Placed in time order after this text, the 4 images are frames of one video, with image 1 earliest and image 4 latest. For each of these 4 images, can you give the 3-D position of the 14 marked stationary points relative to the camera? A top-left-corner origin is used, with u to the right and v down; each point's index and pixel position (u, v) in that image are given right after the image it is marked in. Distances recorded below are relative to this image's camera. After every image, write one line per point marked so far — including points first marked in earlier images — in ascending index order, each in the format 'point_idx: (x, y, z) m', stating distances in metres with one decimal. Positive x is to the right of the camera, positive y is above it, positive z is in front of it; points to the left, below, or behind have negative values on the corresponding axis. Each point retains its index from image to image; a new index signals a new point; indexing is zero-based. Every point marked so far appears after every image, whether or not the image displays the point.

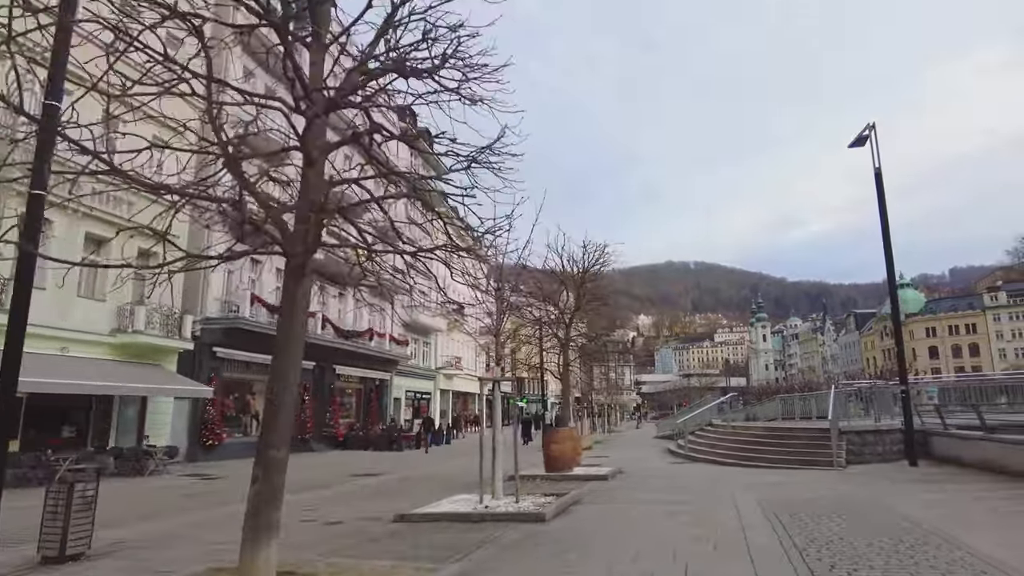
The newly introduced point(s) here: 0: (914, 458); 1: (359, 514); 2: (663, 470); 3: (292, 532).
0: (+7.4, -3.1, +11.7) m
1: (-2.1, -3.1, +8.9) m
2: (+3.3, -4.0, +14.1) m
3: (-2.9, -3.1, +8.3) m
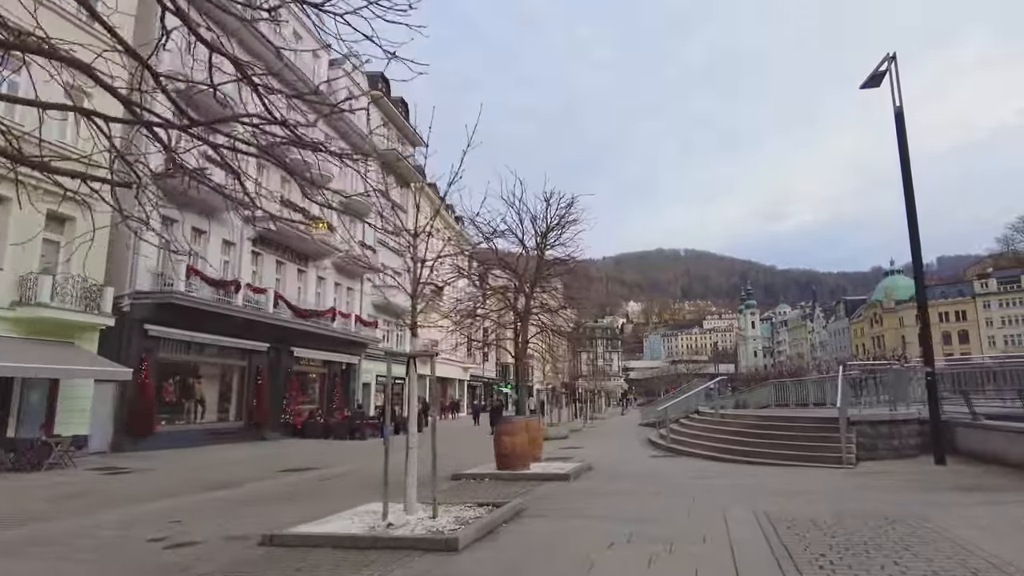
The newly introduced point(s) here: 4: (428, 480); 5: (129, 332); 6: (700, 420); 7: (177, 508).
0: (+6.5, -2.5, +9.7) m
1: (-3.0, -2.5, +6.7) m
2: (+2.4, -3.3, +12.0) m
3: (-3.7, -2.6, +6.1) m
4: (-1.4, -3.2, +10.6) m
5: (-11.5, -1.3, +19.1) m
6: (+4.7, -3.3, +16.1) m
7: (-4.6, -3.0, +8.8) m
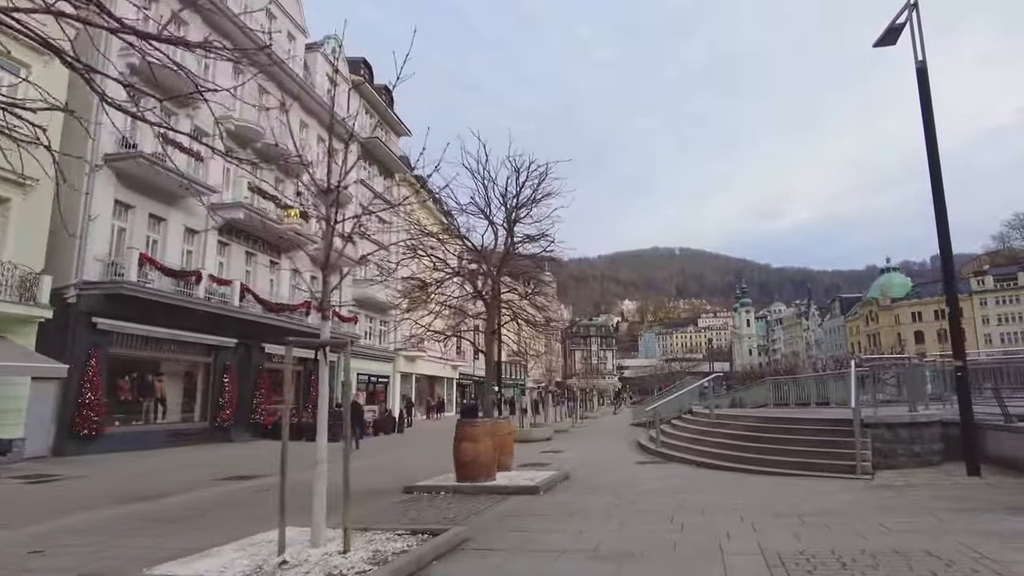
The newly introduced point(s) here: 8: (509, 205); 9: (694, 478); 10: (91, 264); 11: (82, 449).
0: (+5.9, -2.3, +8.3) m
1: (-3.5, -2.3, +5.2) m
2: (+1.8, -3.1, +10.6) m
3: (-4.2, -2.3, +4.6) m
4: (-1.9, -2.9, +9.1) m
5: (-12.1, -1.0, +17.6) m
6: (+4.1, -3.1, +14.7) m
7: (-5.1, -2.8, +7.3) m
8: (-0.1, +1.2, +9.6) m
9: (+2.7, -2.8, +9.4) m
10: (-12.0, +0.7, +18.2) m
11: (-11.7, -4.4, +17.4) m
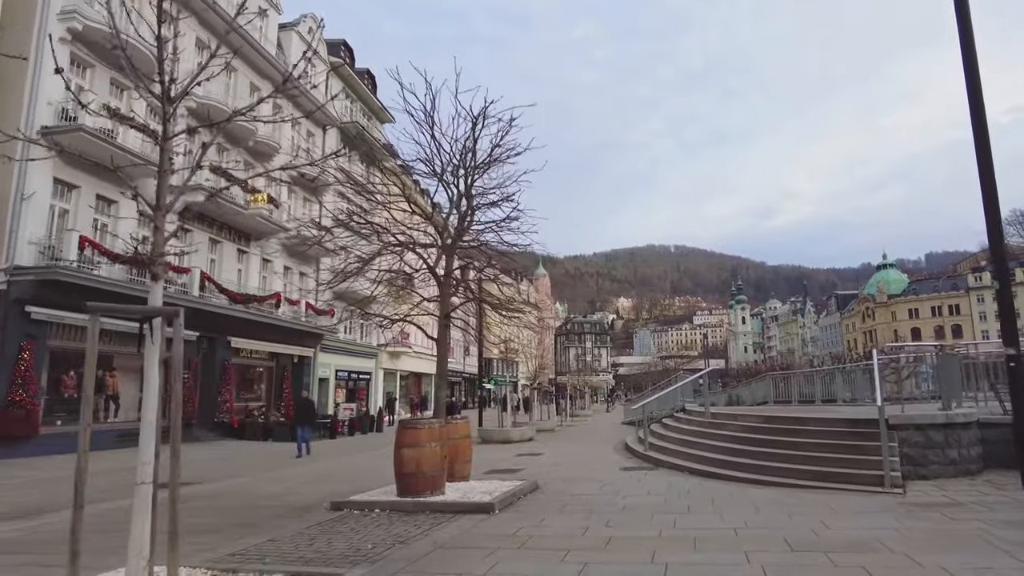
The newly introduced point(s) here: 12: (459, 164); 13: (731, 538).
0: (+5.4, -2.0, +6.7) m
1: (-4.0, -2.0, +3.7) m
2: (+1.3, -2.7, +9.1) m
3: (-4.7, -2.0, +3.0) m
4: (-2.5, -2.6, +7.6) m
5: (-12.7, -0.7, +16.0) m
6: (+3.5, -2.7, +13.2) m
7: (-5.6, -2.4, +5.7) m
8: (-0.6, +1.6, +8.0) m
9: (+2.2, -2.5, +7.9) m
10: (-12.6, +1.1, +16.6) m
11: (-12.3, -4.0, +15.7) m
12: (-0.7, +1.6, +8.1) m
13: (+1.8, -2.0, +5.1) m
